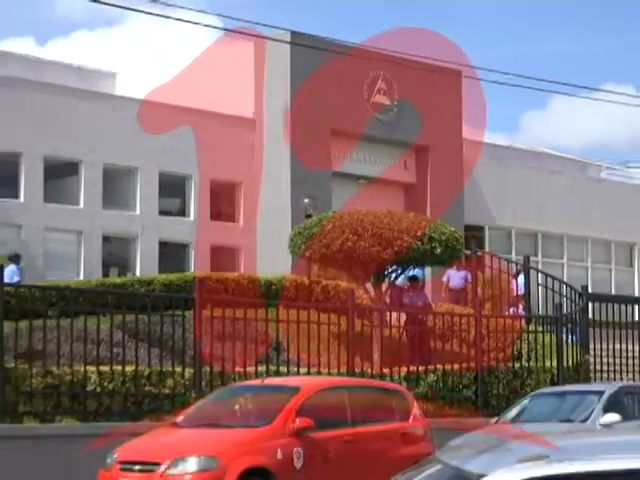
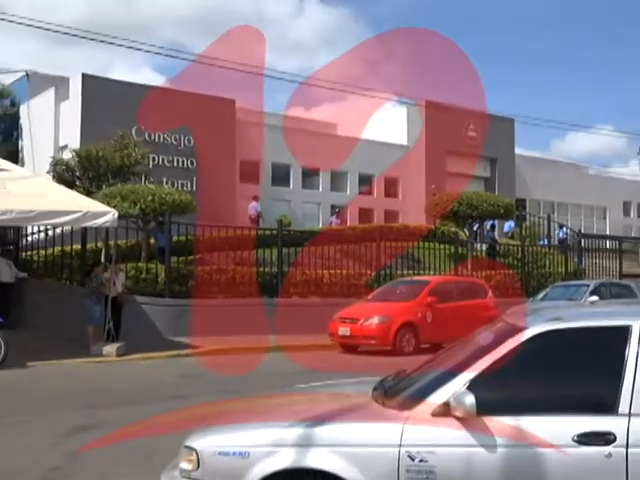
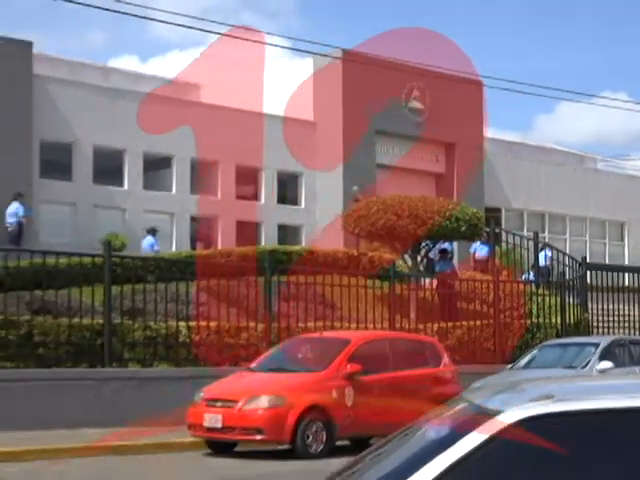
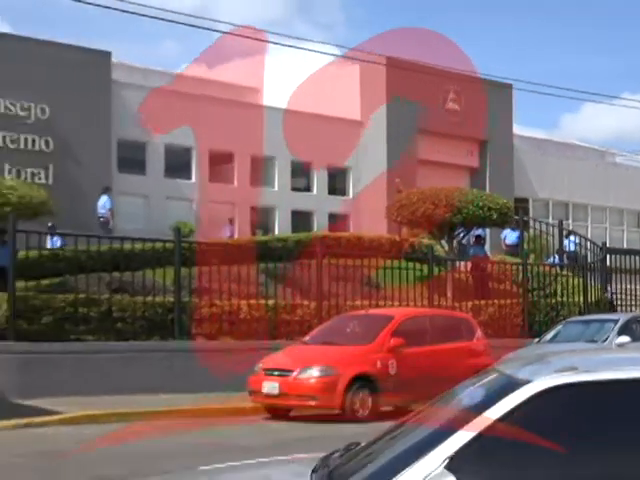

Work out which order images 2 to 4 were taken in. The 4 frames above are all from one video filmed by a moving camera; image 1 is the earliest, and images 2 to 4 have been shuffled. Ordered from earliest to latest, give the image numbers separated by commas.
3, 4, 2
